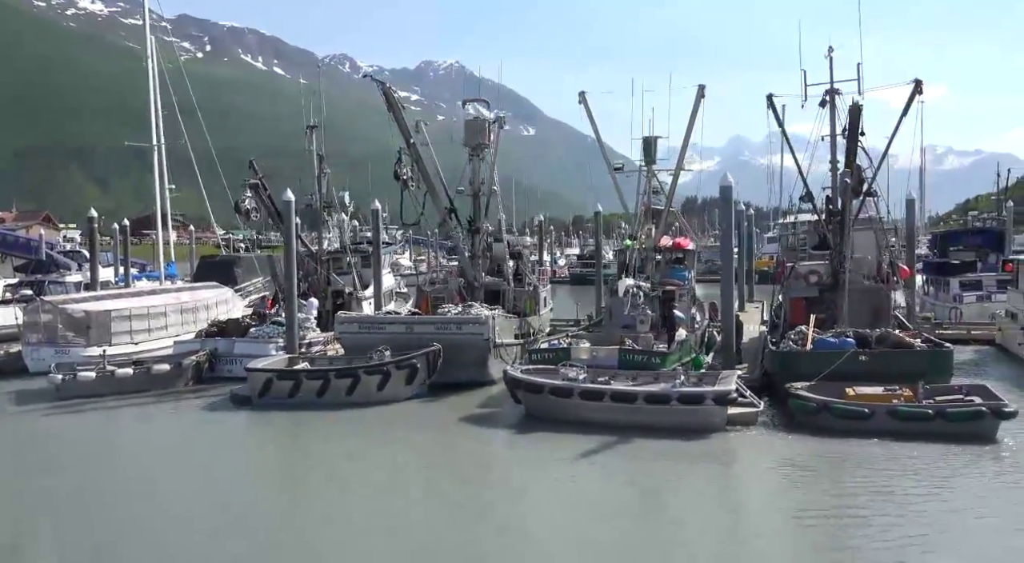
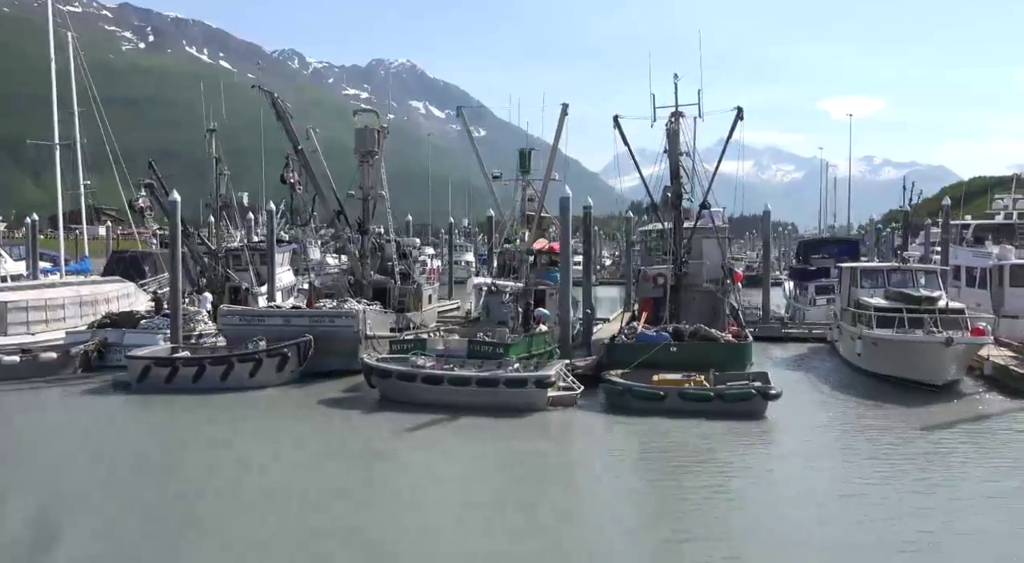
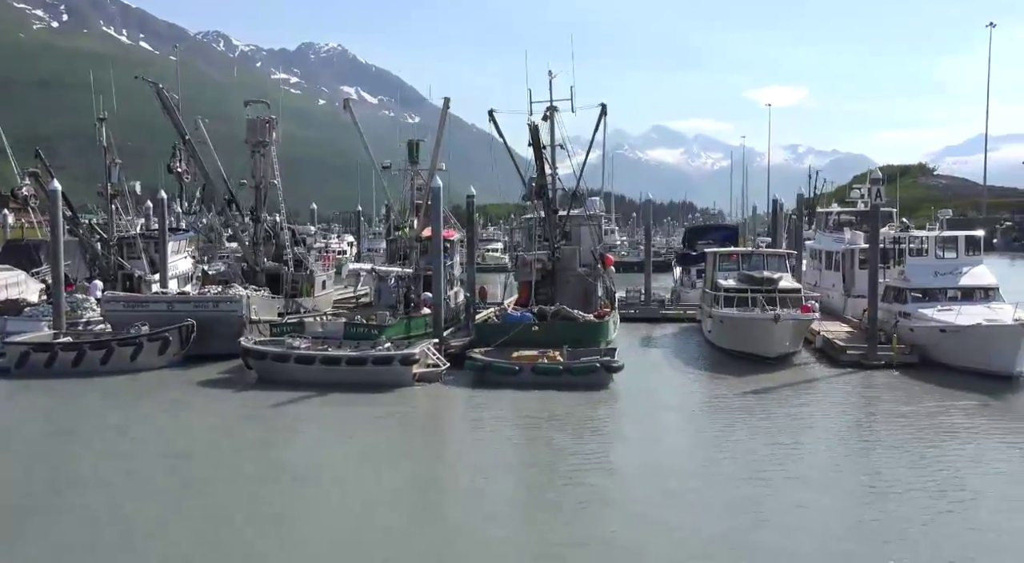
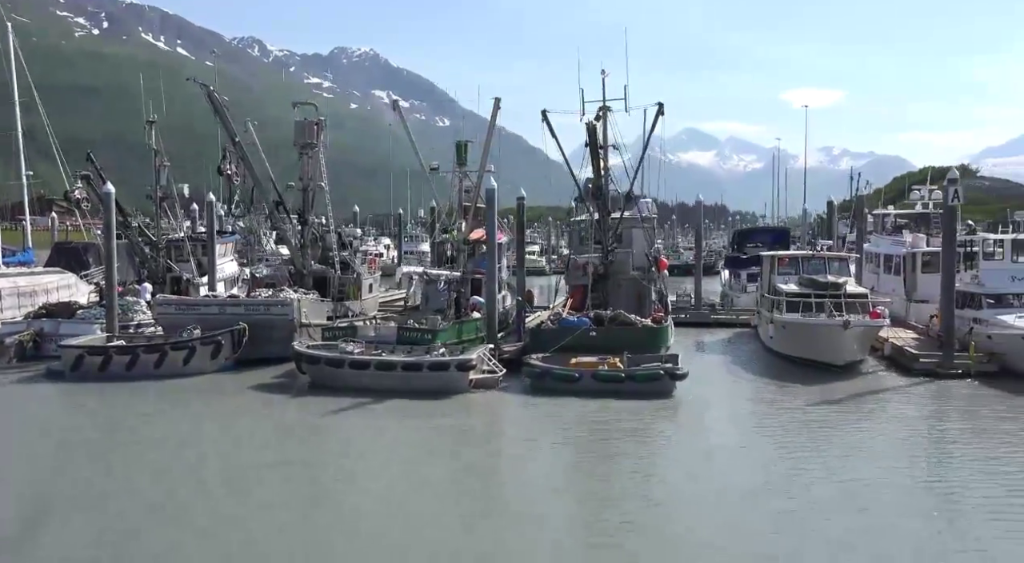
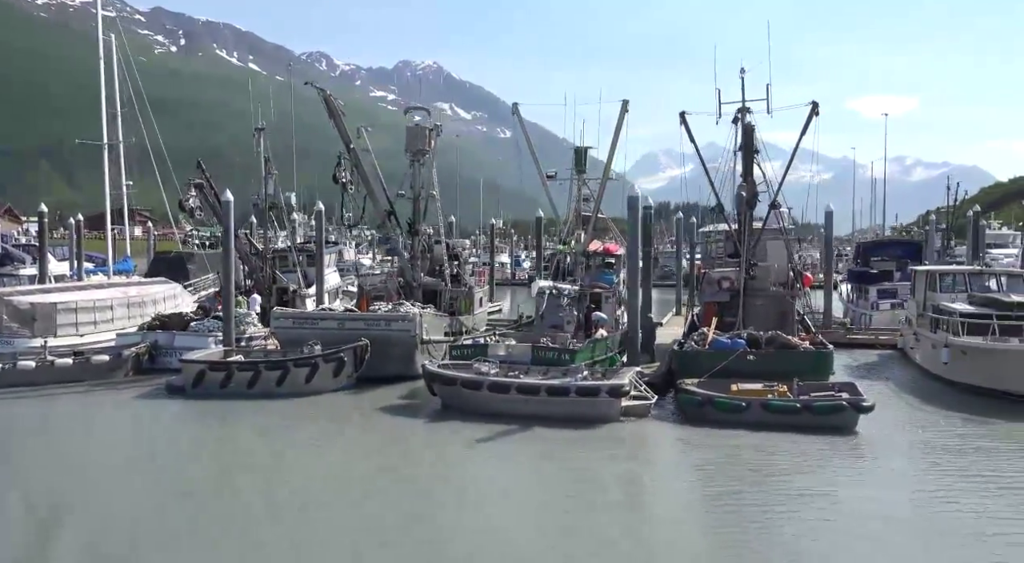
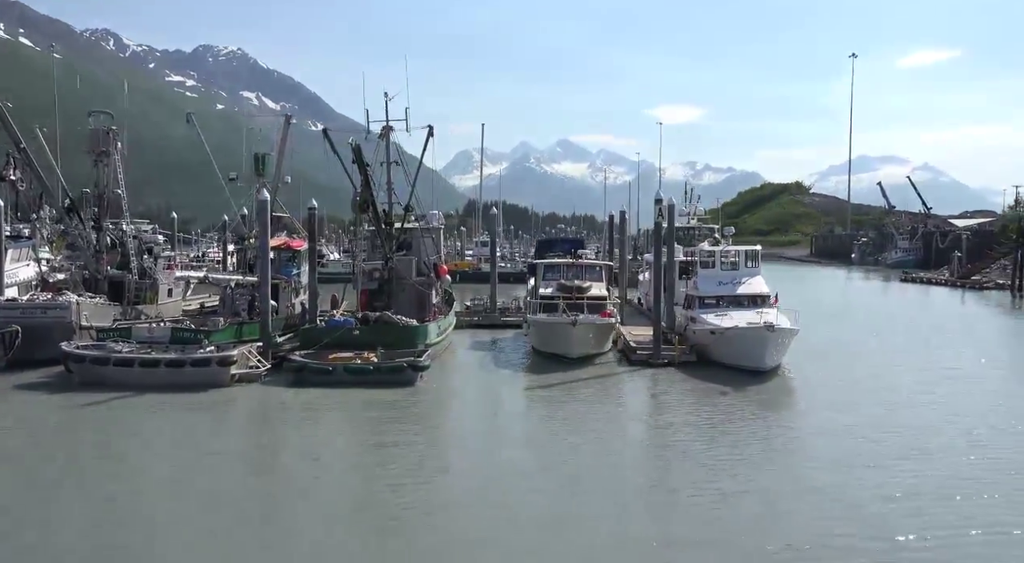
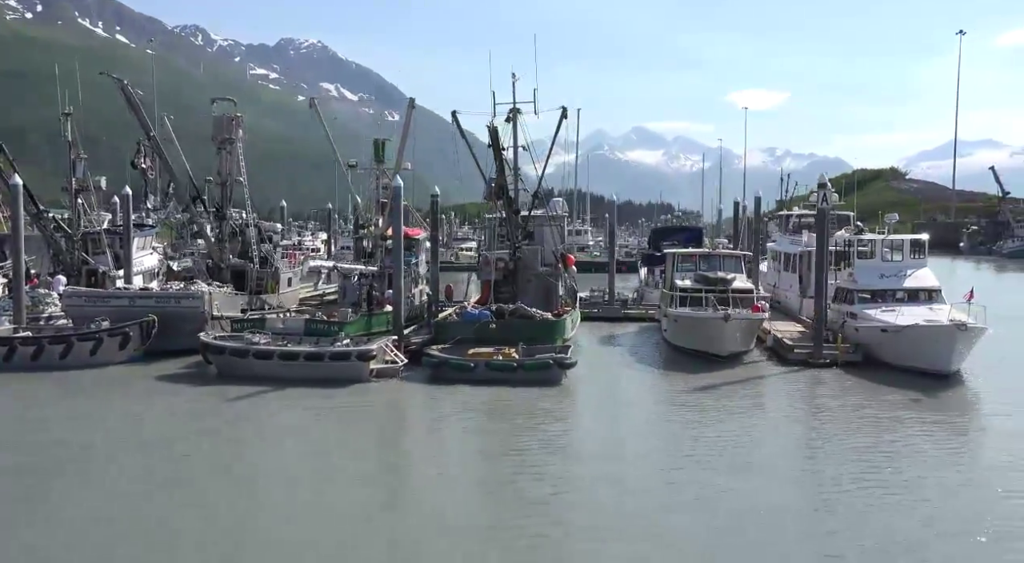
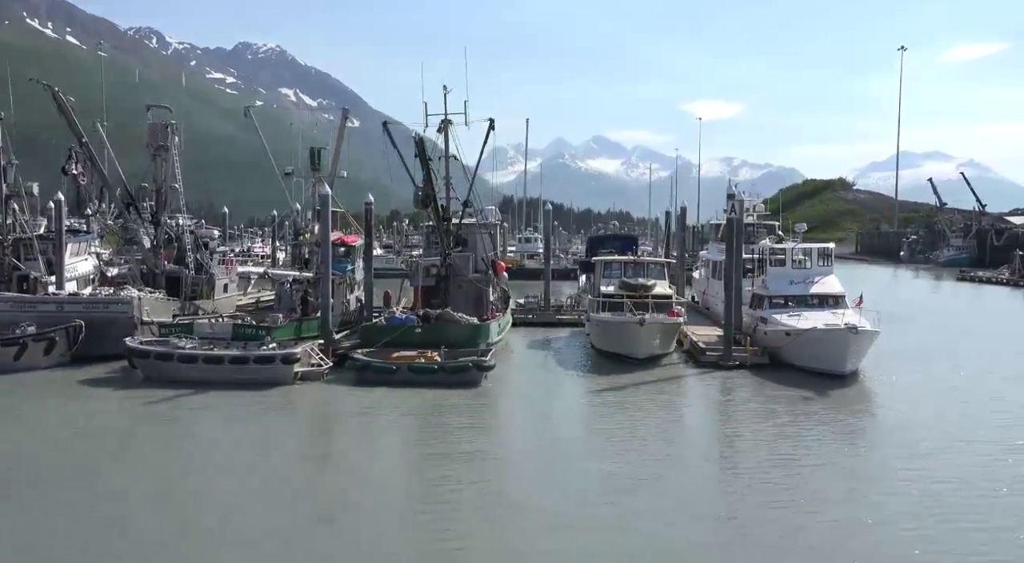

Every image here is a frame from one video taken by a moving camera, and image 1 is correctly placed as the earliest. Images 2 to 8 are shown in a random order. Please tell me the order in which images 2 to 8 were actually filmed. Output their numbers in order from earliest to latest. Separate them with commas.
5, 2, 4, 3, 7, 8, 6
